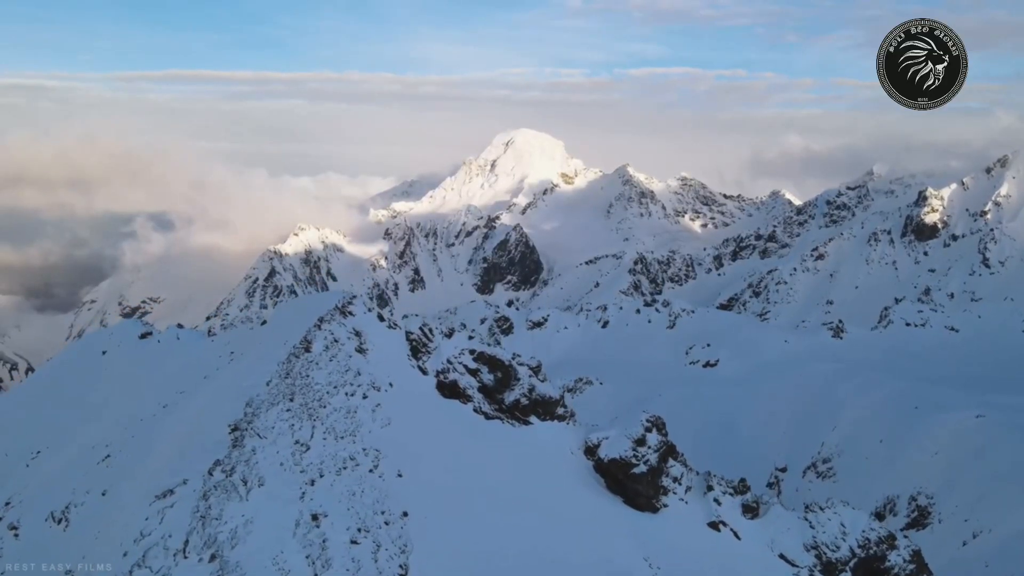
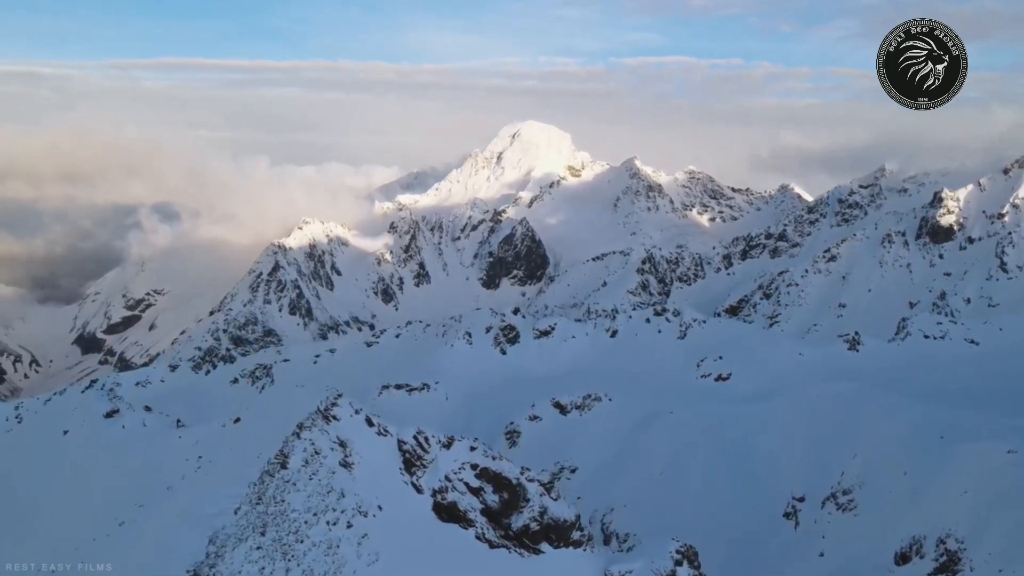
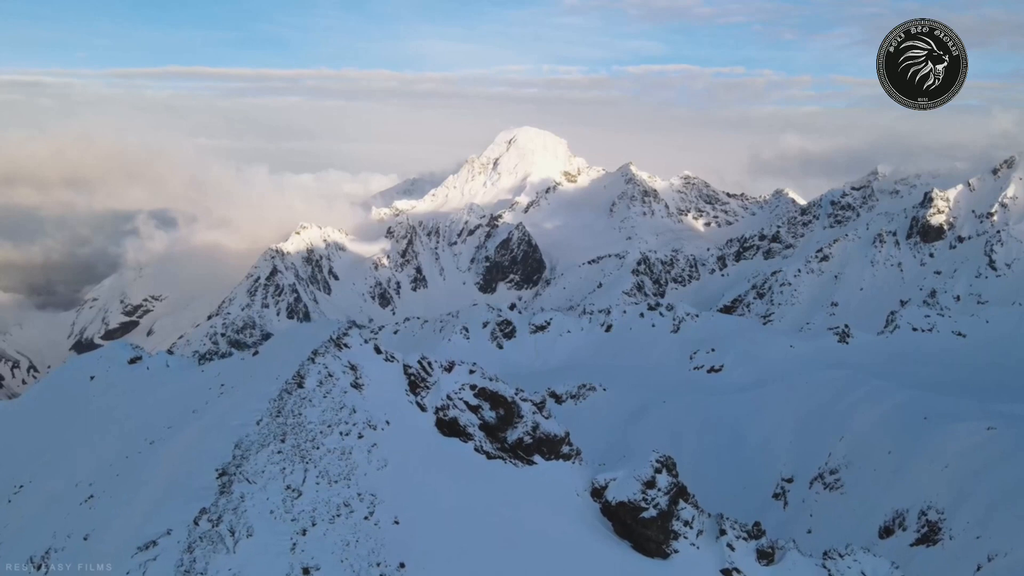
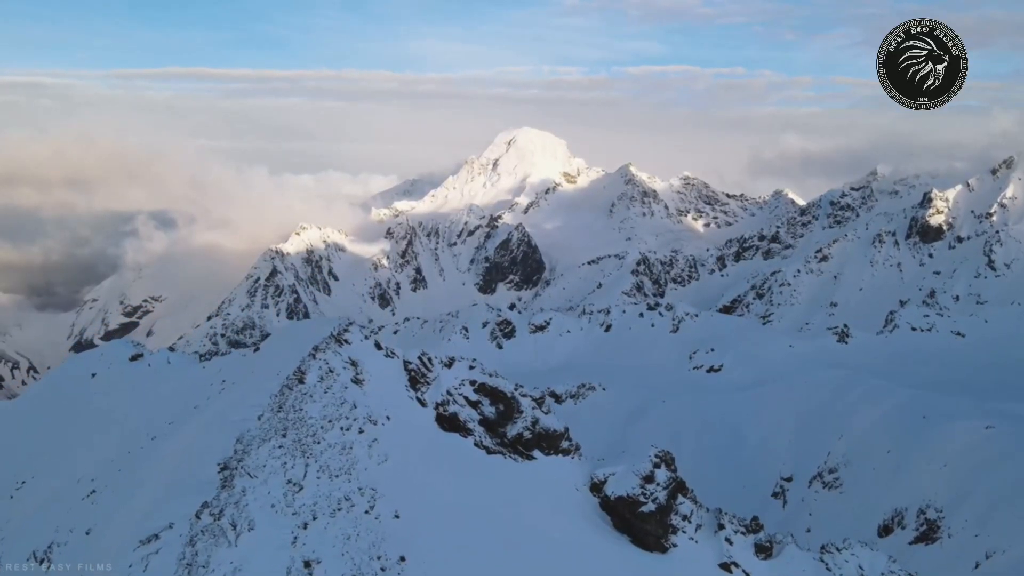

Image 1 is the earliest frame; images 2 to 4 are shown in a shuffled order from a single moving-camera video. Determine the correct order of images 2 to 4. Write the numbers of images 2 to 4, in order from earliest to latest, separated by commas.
4, 3, 2
